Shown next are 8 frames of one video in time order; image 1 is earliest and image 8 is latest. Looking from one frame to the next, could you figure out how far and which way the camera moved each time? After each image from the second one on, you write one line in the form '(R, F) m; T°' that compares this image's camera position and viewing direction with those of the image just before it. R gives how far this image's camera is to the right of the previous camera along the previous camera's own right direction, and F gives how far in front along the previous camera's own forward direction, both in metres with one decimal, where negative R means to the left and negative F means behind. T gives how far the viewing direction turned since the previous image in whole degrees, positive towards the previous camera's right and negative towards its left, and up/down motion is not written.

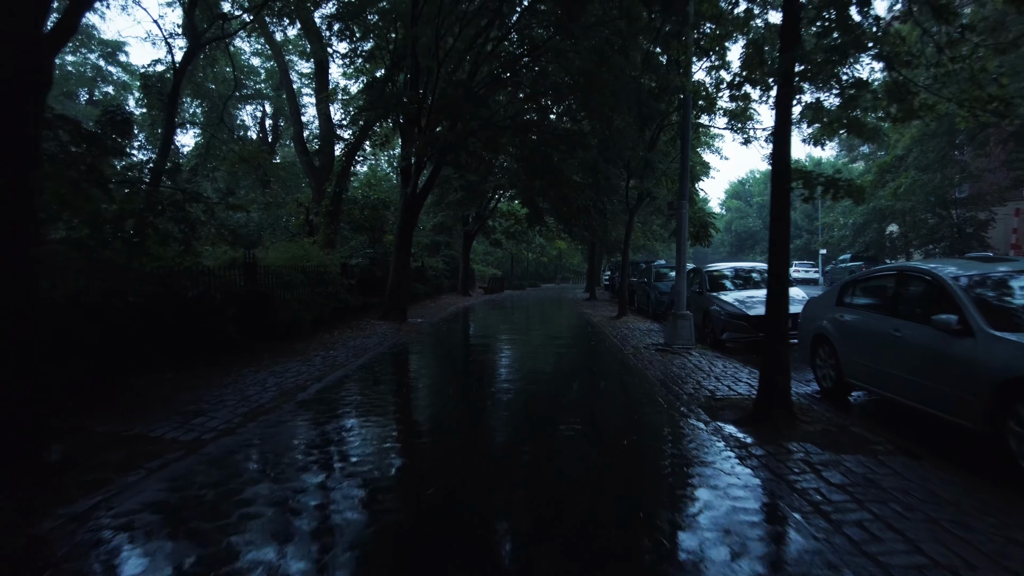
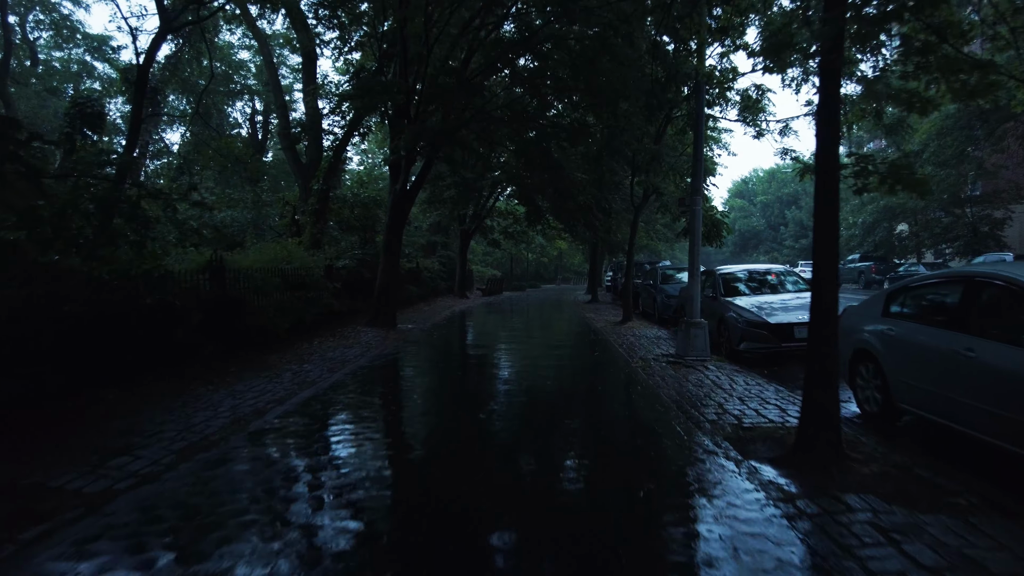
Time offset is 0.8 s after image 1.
(+0.1, +1.1) m; 0°
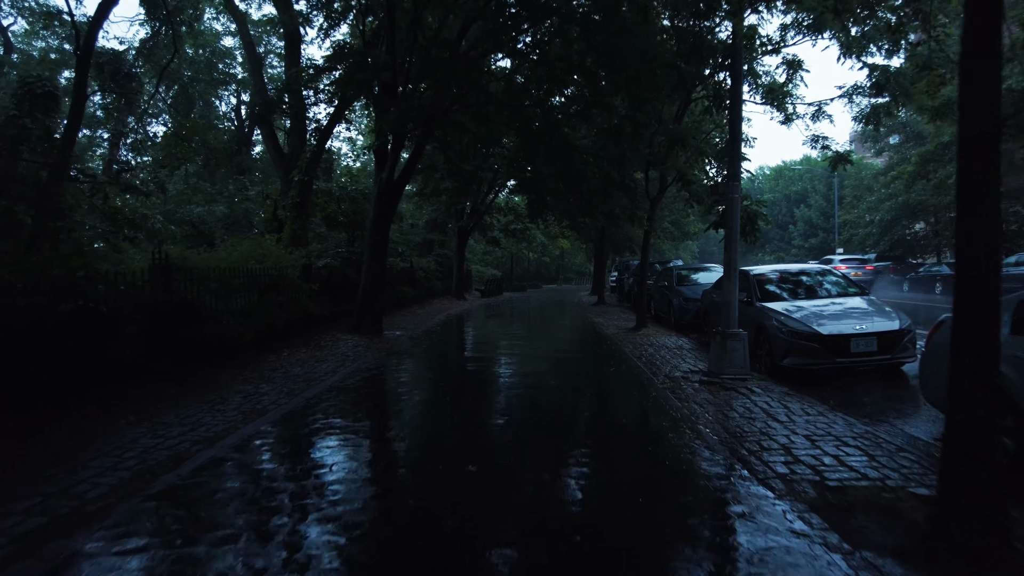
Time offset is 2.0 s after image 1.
(0.0, +1.8) m; 0°
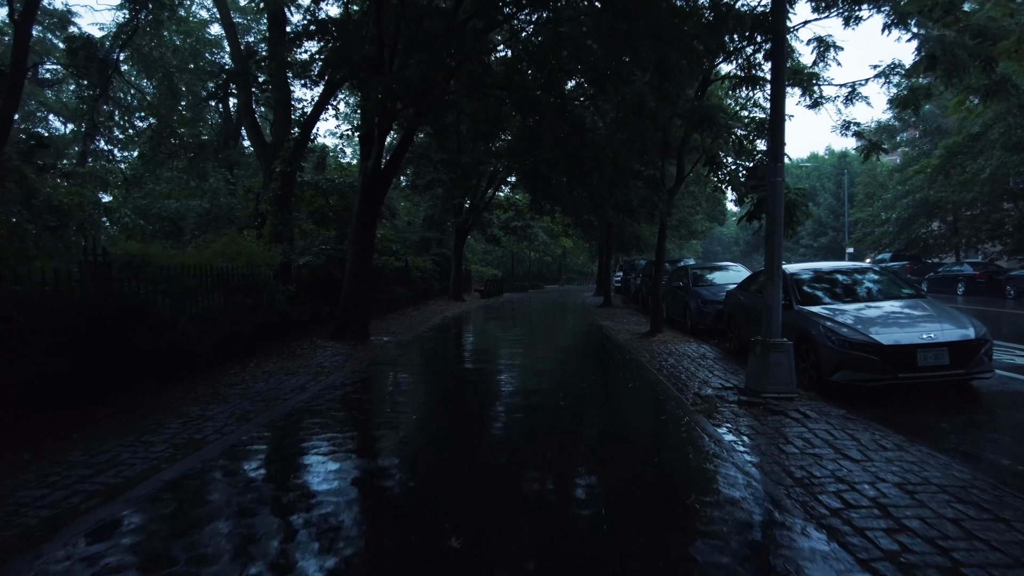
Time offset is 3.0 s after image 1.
(0.0, +1.4) m; 0°
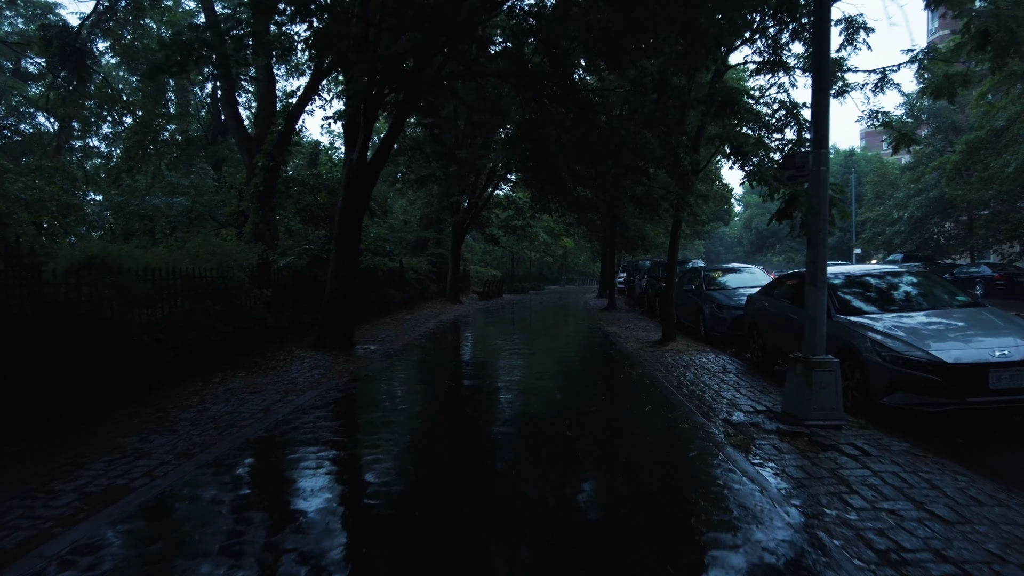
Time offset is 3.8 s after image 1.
(0.0, +1.1) m; 0°
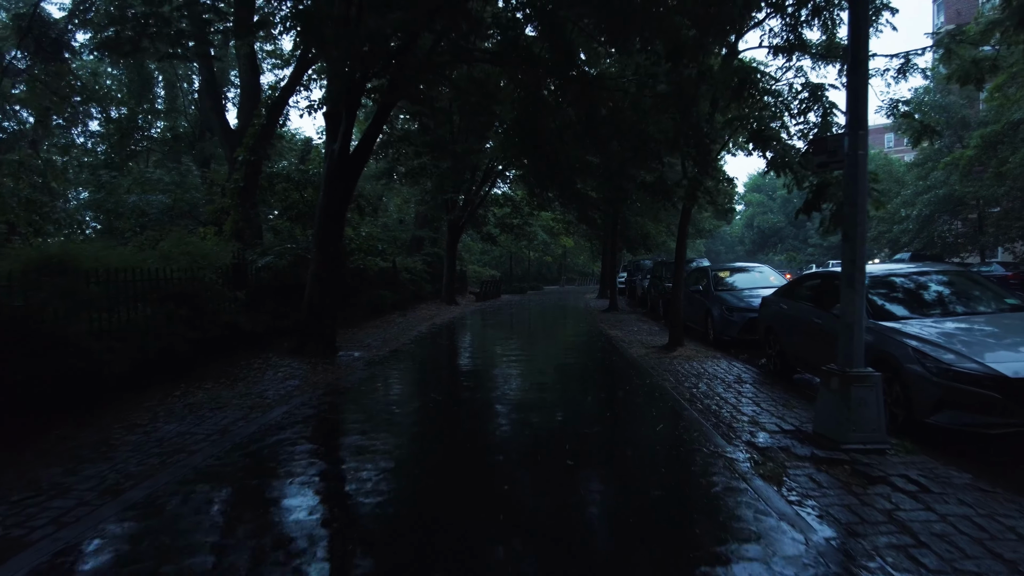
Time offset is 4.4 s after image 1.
(+0.1, +0.9) m; 0°
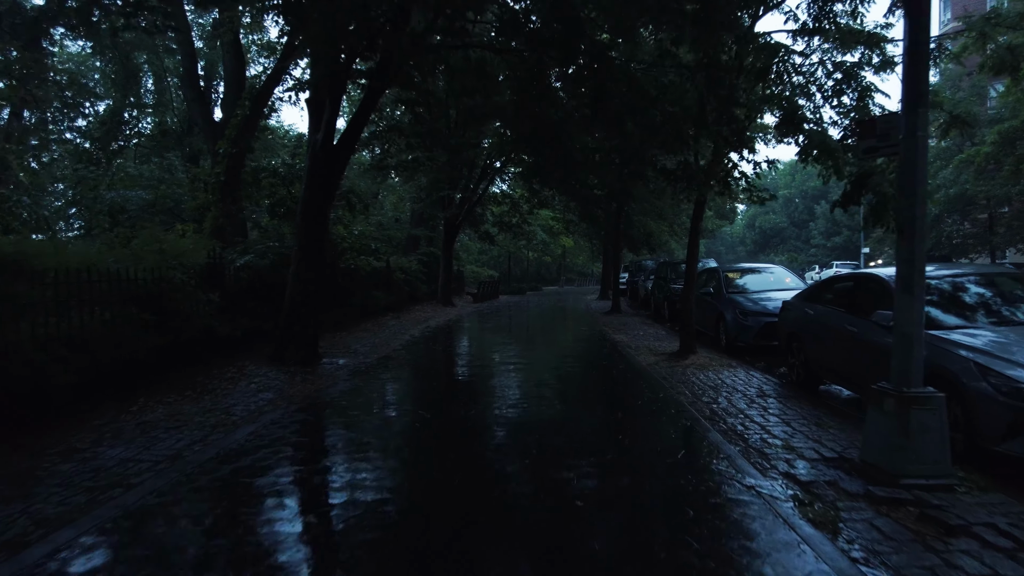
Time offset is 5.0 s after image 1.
(0.0, +0.9) m; 0°
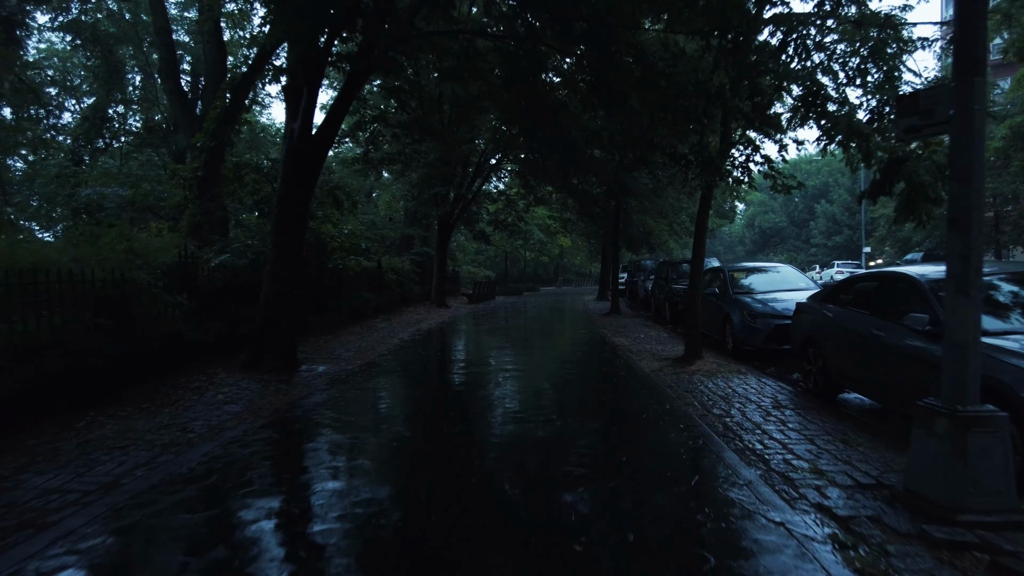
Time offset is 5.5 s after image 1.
(+0.1, +0.7) m; 0°
